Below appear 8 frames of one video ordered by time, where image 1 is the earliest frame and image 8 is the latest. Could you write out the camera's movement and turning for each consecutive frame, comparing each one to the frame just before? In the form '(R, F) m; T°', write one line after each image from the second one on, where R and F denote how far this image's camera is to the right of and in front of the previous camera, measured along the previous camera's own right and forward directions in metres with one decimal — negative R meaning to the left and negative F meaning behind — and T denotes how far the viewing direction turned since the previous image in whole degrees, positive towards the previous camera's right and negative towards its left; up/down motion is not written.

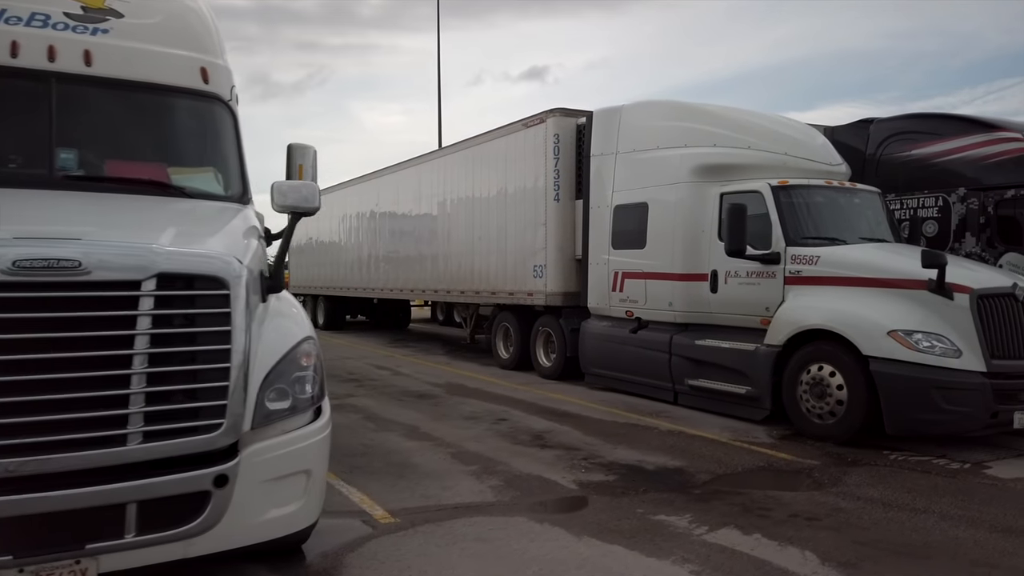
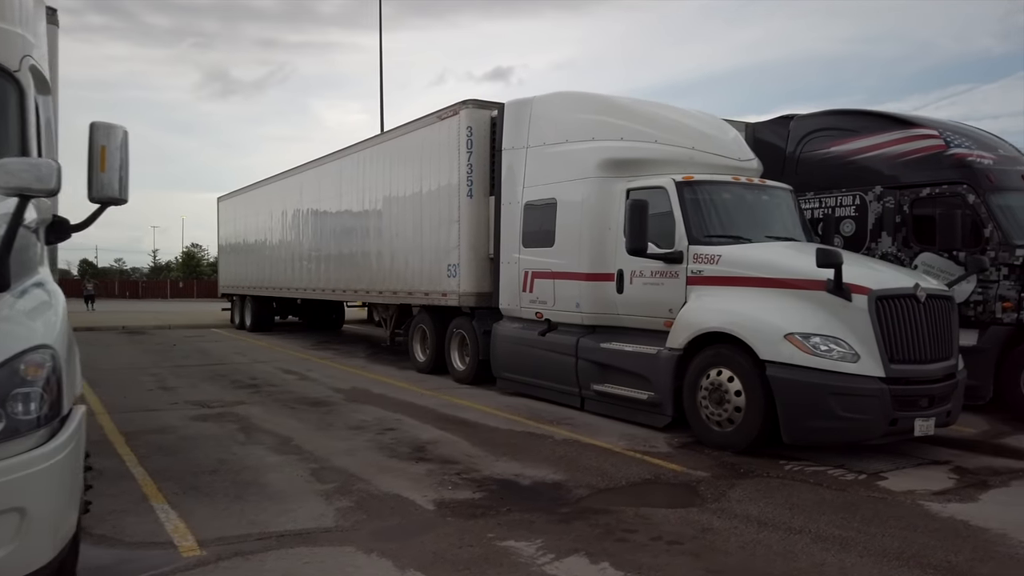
(+0.8, +0.5) m; +3°
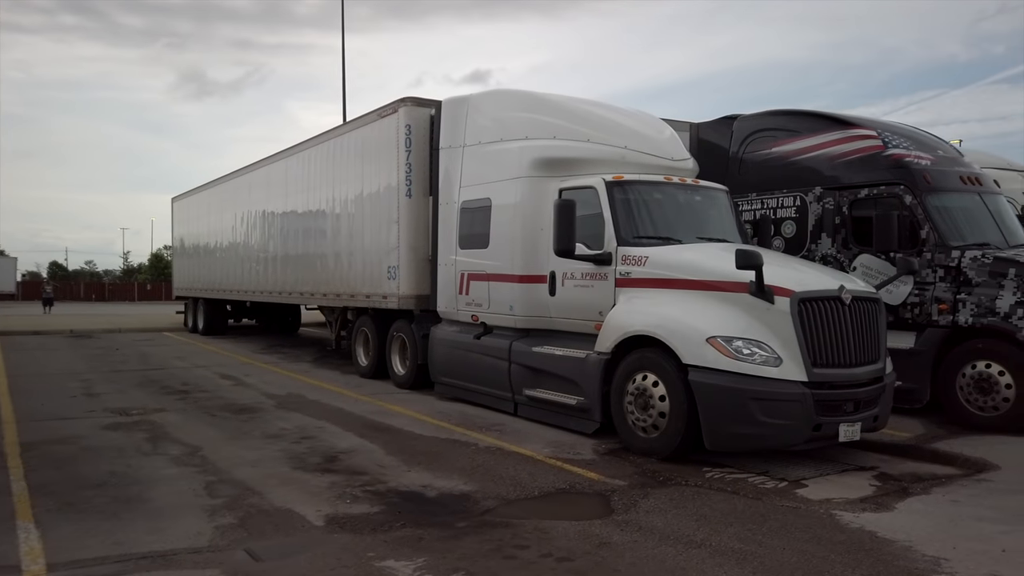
(+0.6, +0.2) m; +2°
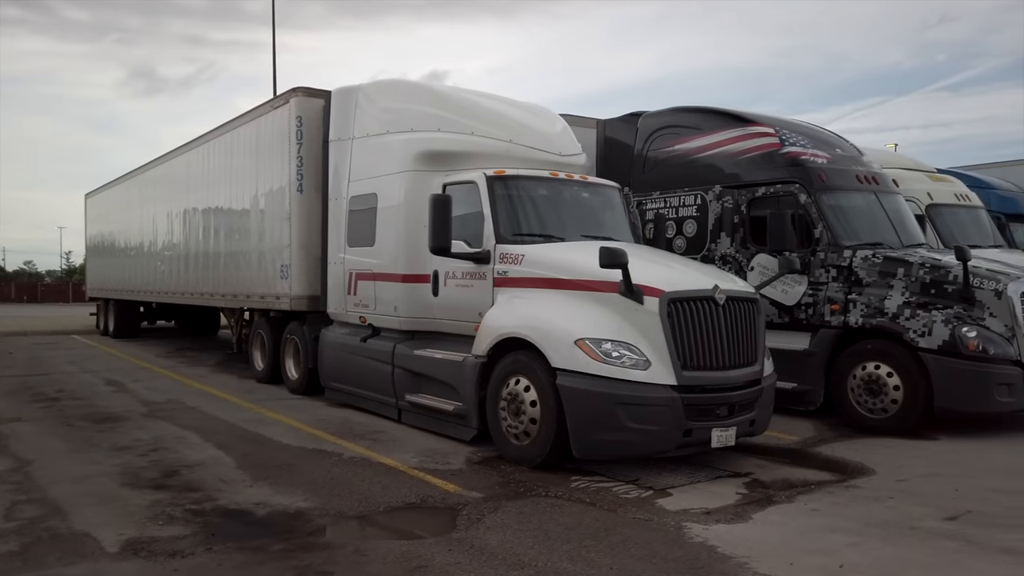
(+0.8, +0.4) m; +3°
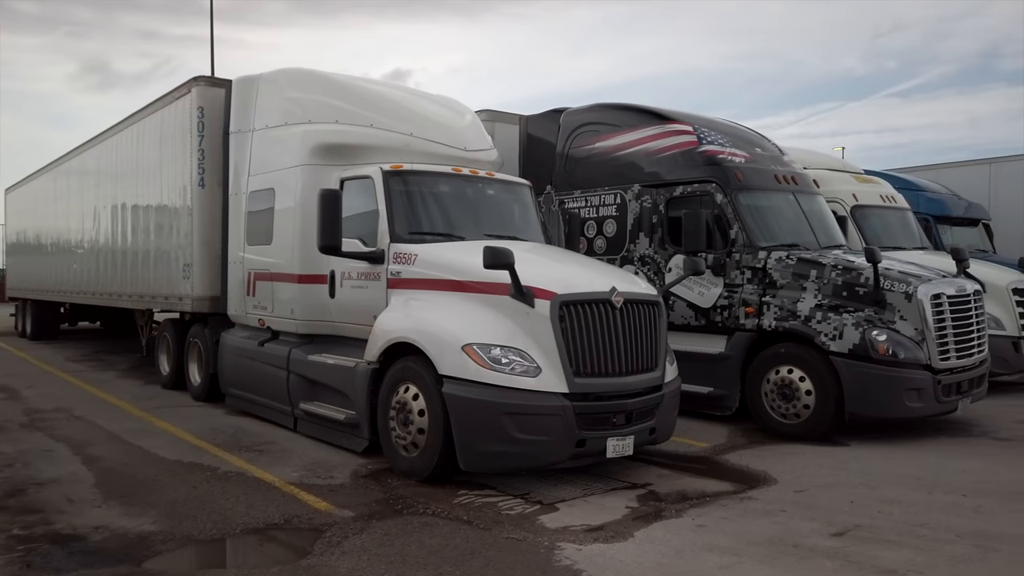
(+0.6, +0.4) m; +3°
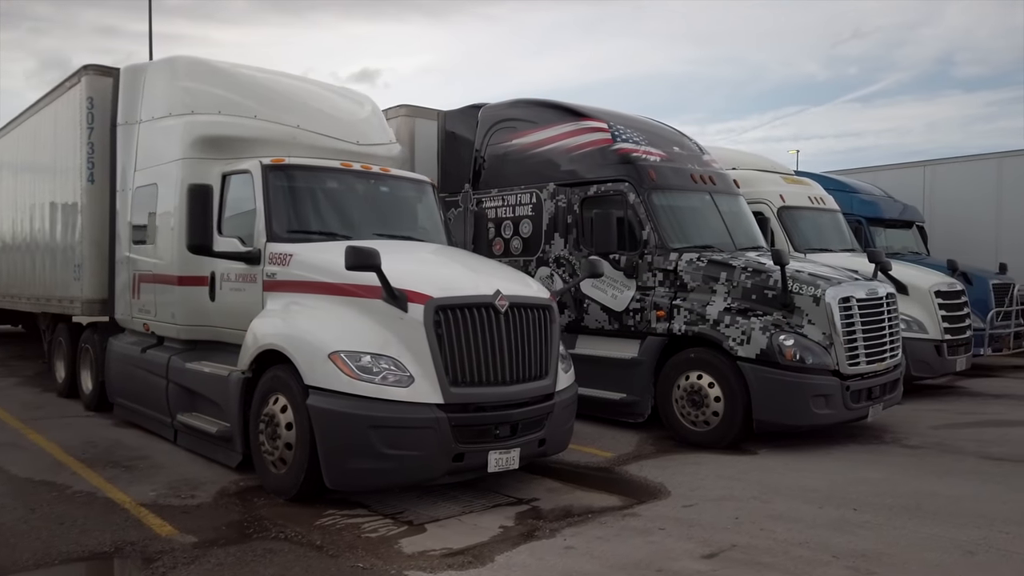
(+0.7, +0.4) m; +3°
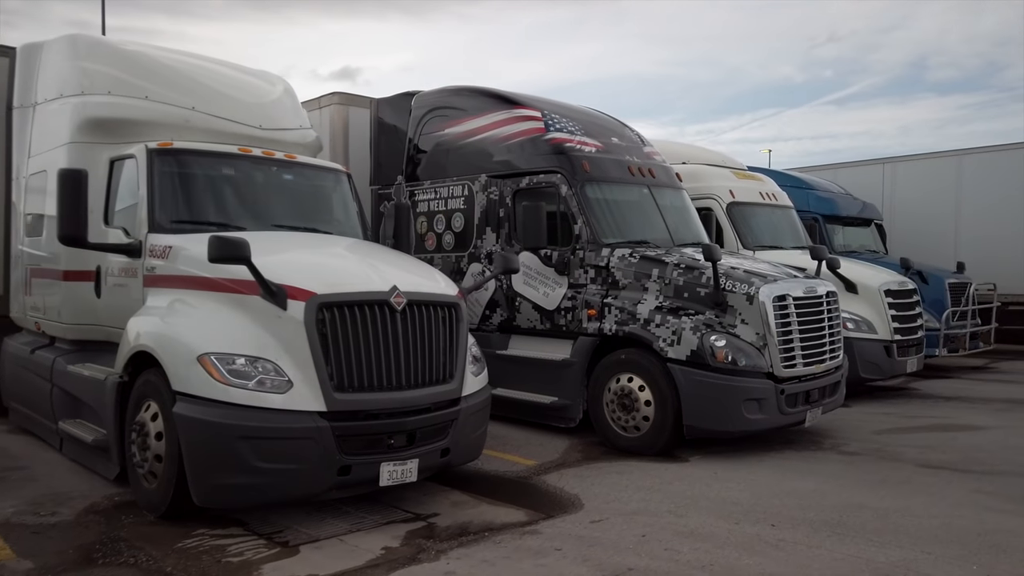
(+0.6, +0.5) m; +2°
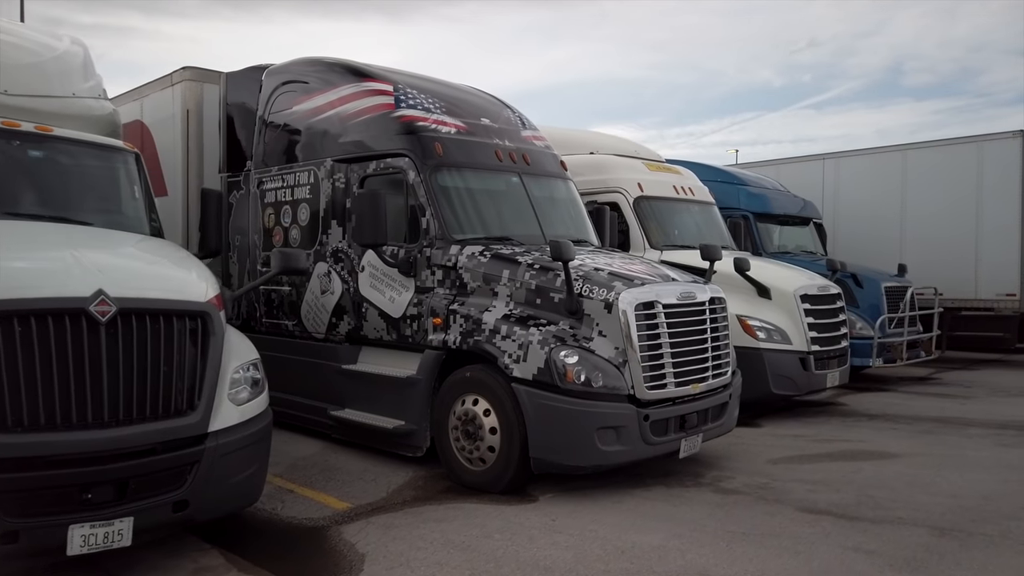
(+1.3, +1.2) m; +2°
